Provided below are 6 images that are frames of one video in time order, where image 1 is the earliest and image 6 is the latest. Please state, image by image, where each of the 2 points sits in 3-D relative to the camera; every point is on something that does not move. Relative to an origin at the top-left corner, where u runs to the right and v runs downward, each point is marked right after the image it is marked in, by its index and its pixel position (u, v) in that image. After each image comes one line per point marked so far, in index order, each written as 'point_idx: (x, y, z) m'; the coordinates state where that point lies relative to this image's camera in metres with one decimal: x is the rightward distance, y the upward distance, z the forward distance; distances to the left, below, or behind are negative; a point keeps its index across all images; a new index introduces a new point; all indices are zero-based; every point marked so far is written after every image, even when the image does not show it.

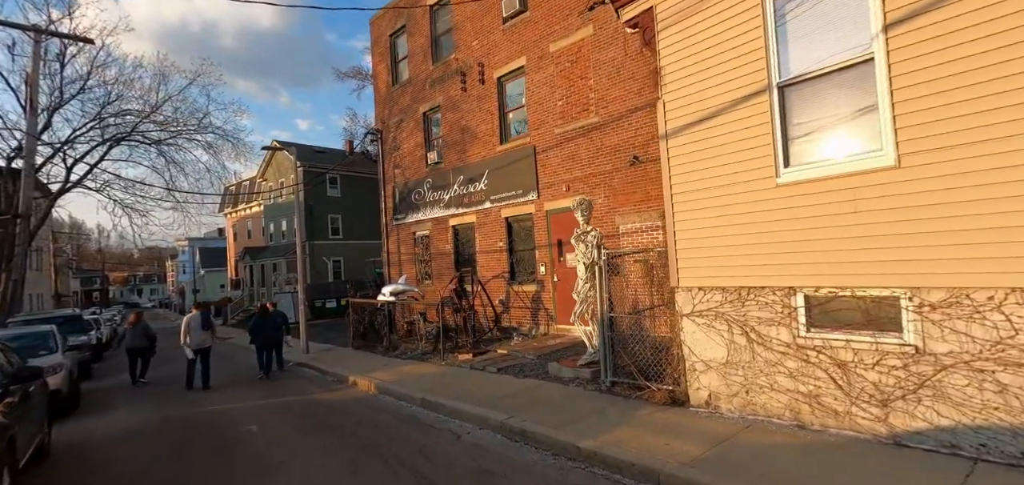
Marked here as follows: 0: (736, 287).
0: (+2.3, -0.5, +5.1) m
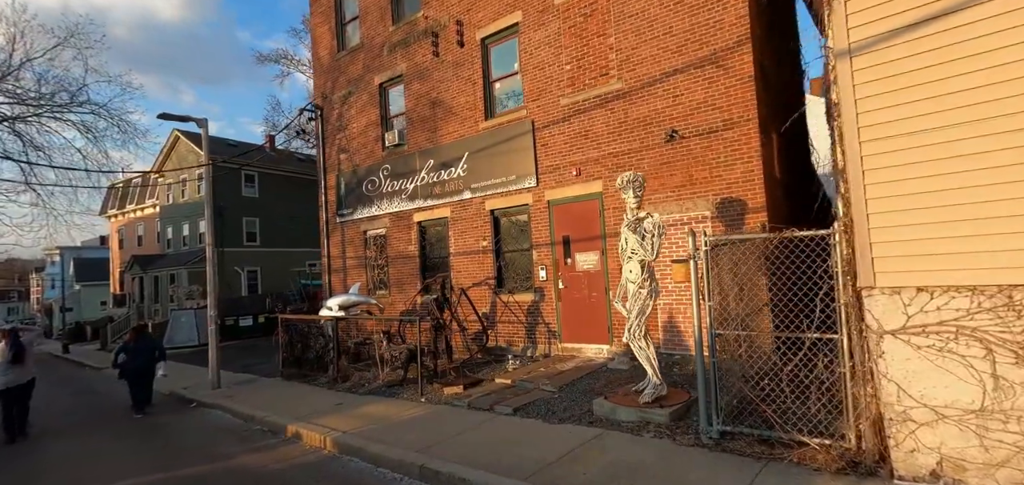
0: (+3.1, -0.3, +3.1) m
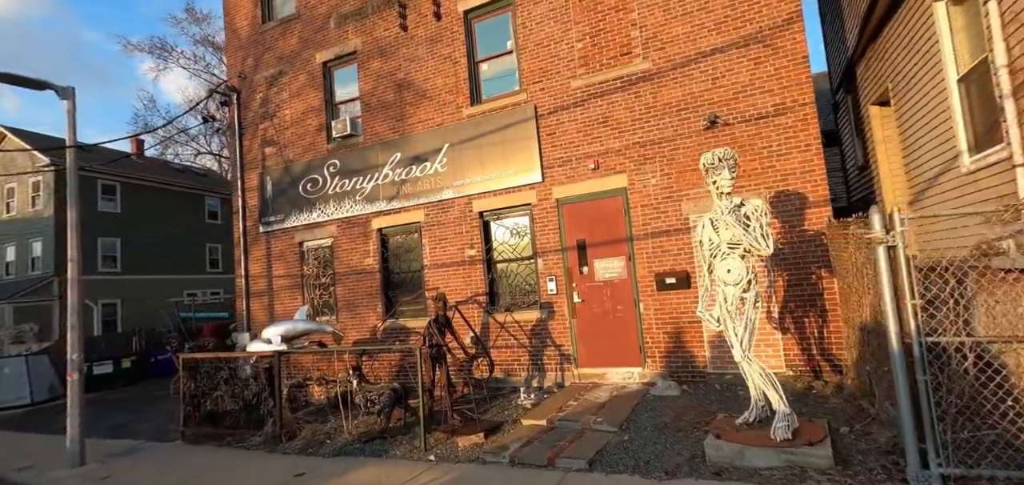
0: (+4.3, 0.0, +2.3) m
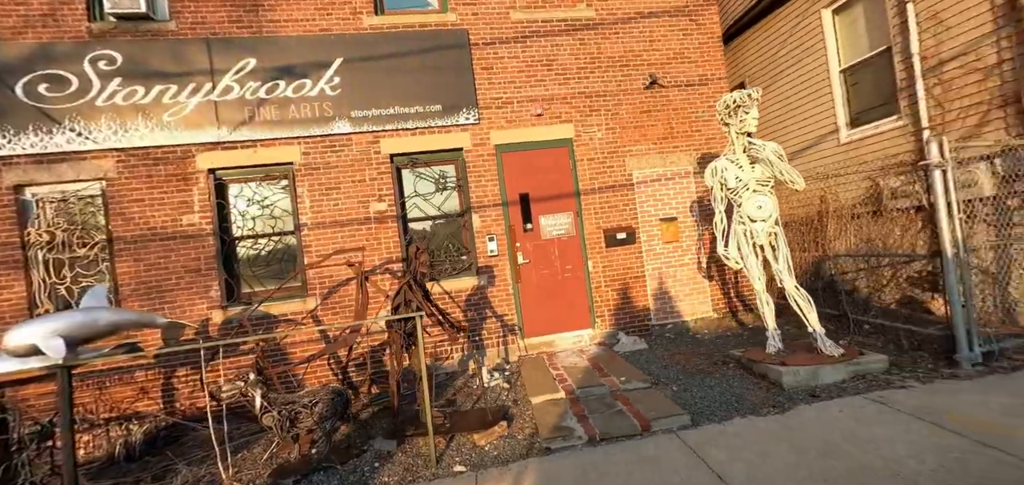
0: (+5.8, +0.6, +4.3) m
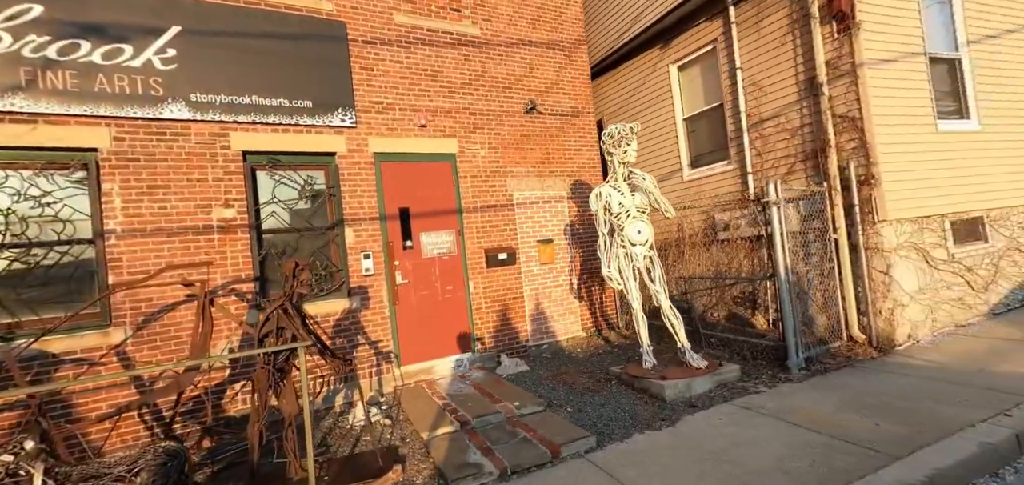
0: (+4.8, +0.2, +6.0) m
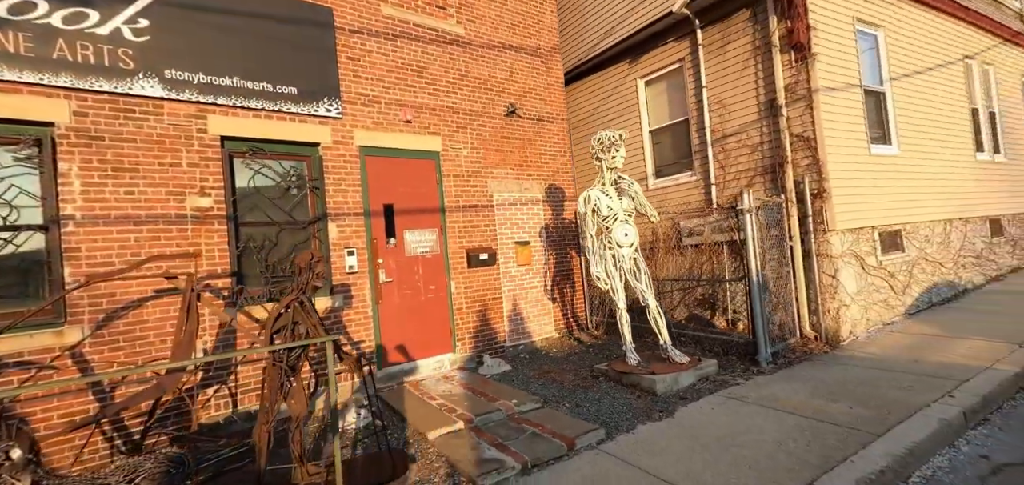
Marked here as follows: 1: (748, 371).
0: (+4.6, +0.1, +6.8) m
1: (+2.8, -1.5, +5.9) m
